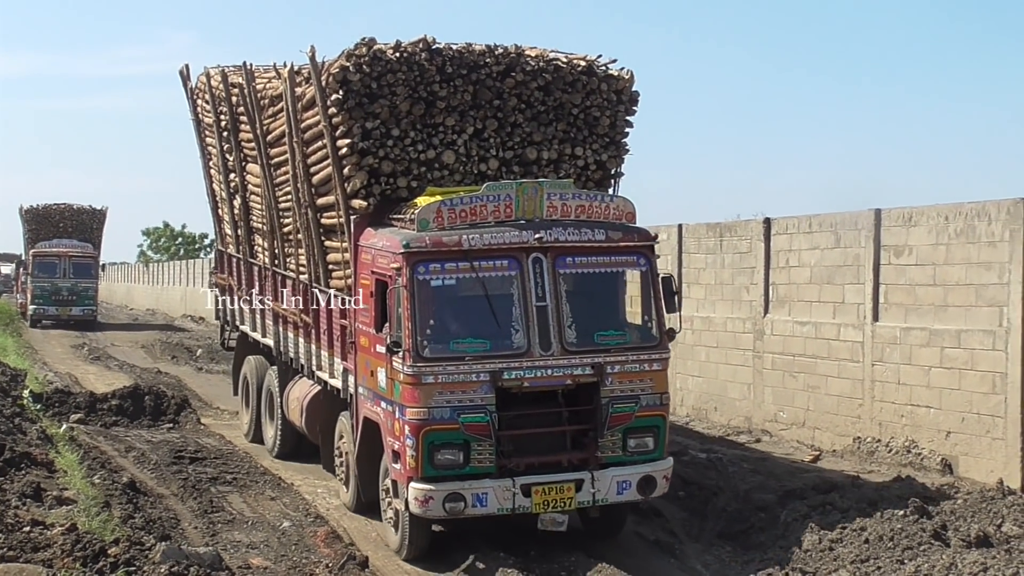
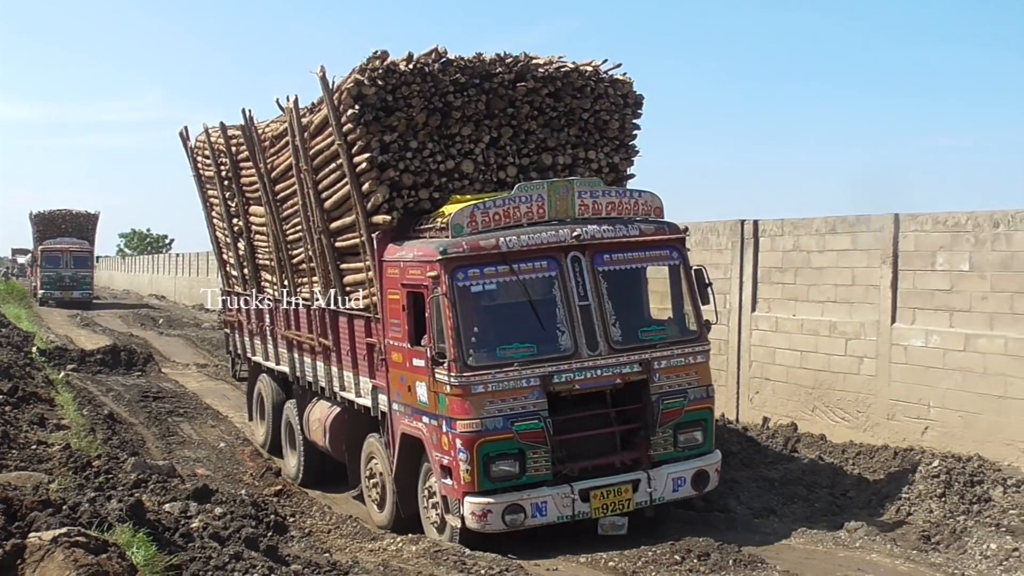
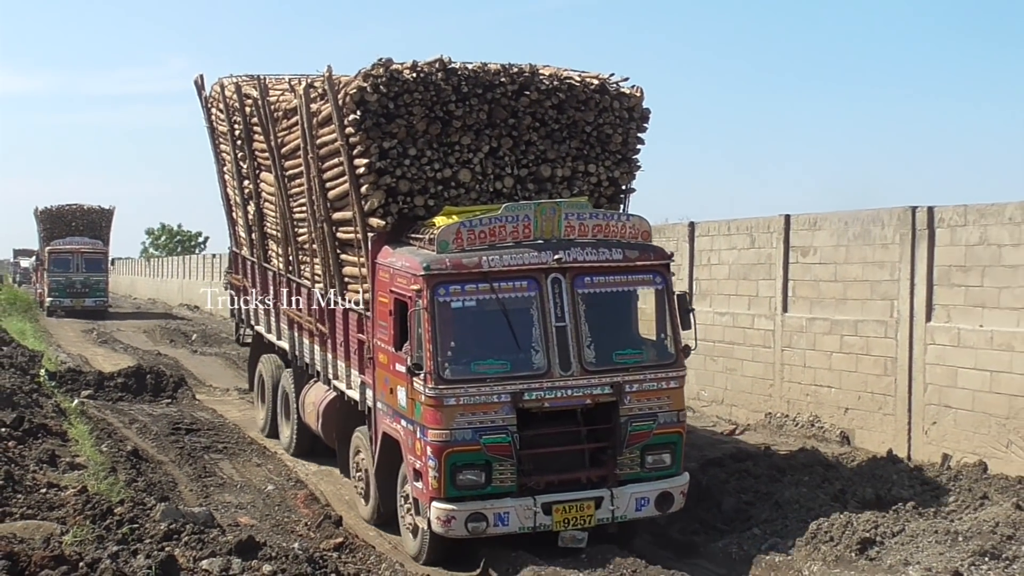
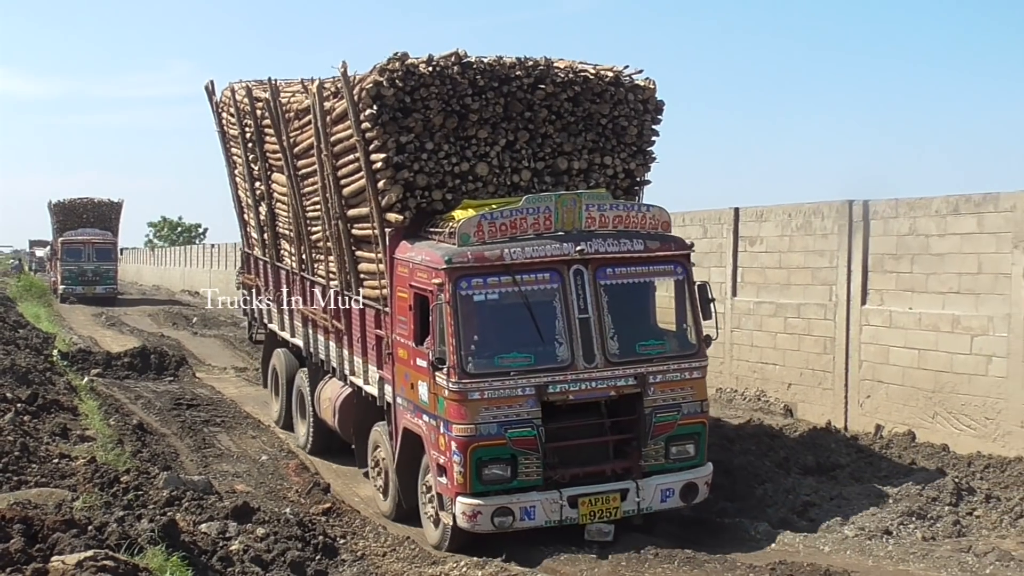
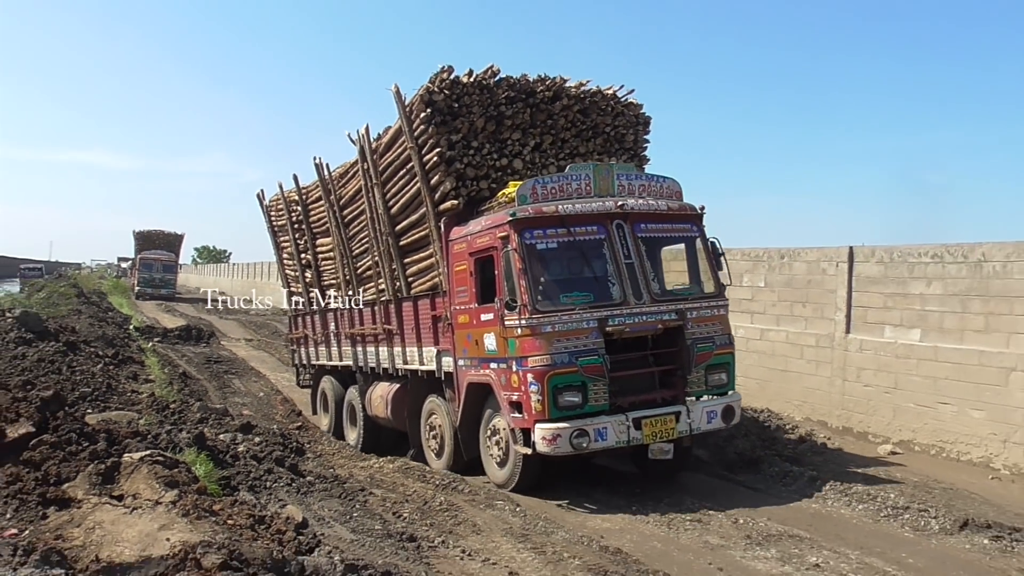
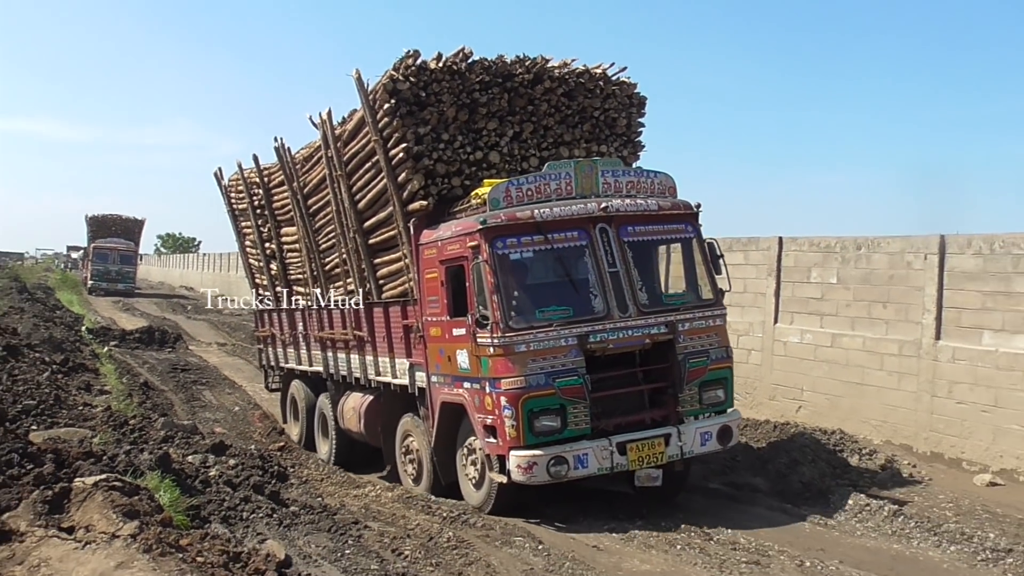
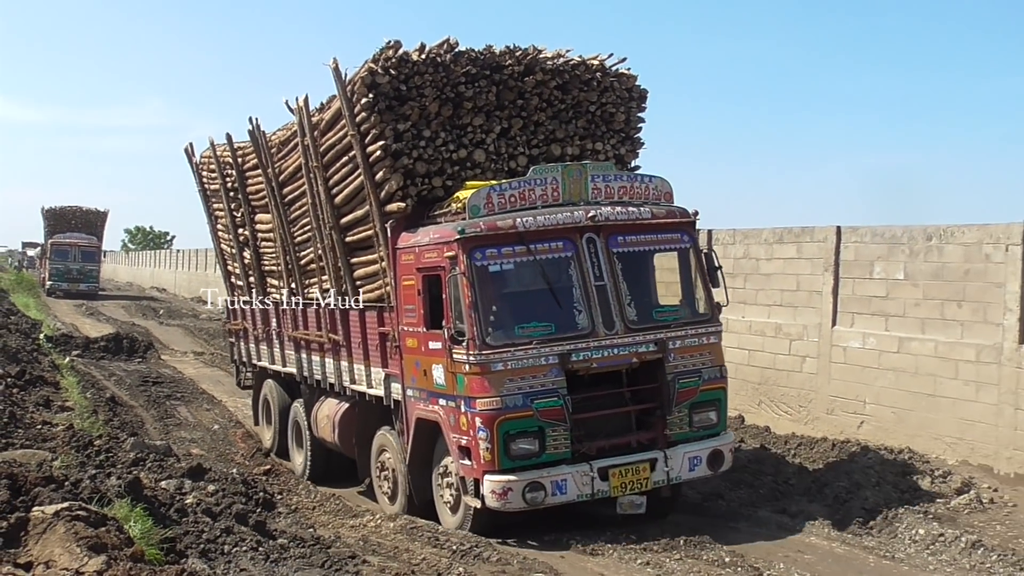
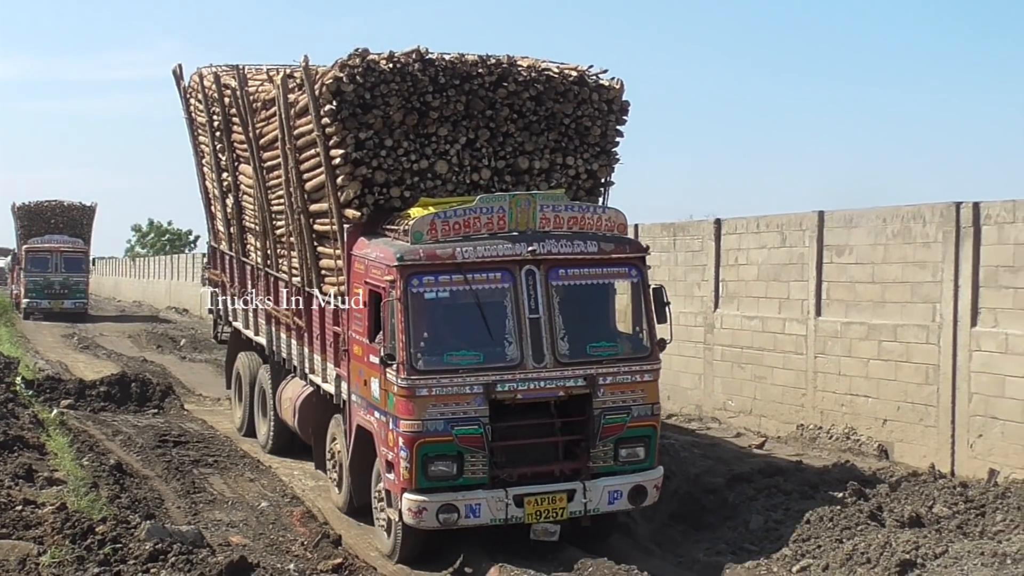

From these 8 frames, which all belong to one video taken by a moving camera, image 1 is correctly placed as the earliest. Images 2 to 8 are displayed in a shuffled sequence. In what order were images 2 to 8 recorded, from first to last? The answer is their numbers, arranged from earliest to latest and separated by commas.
8, 3, 4, 2, 7, 6, 5
